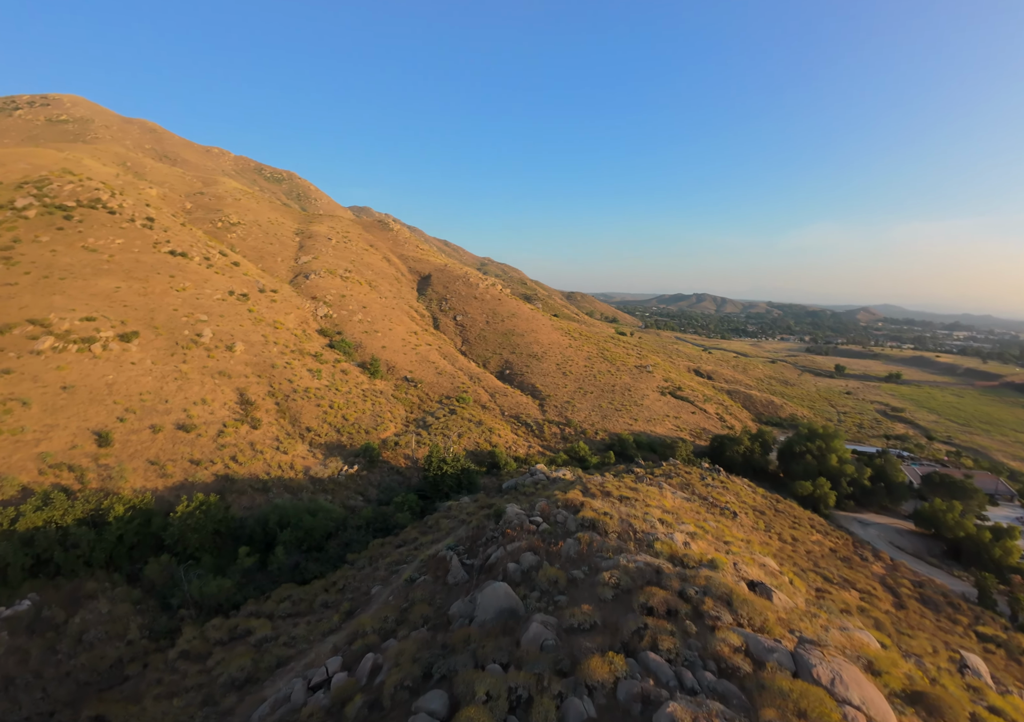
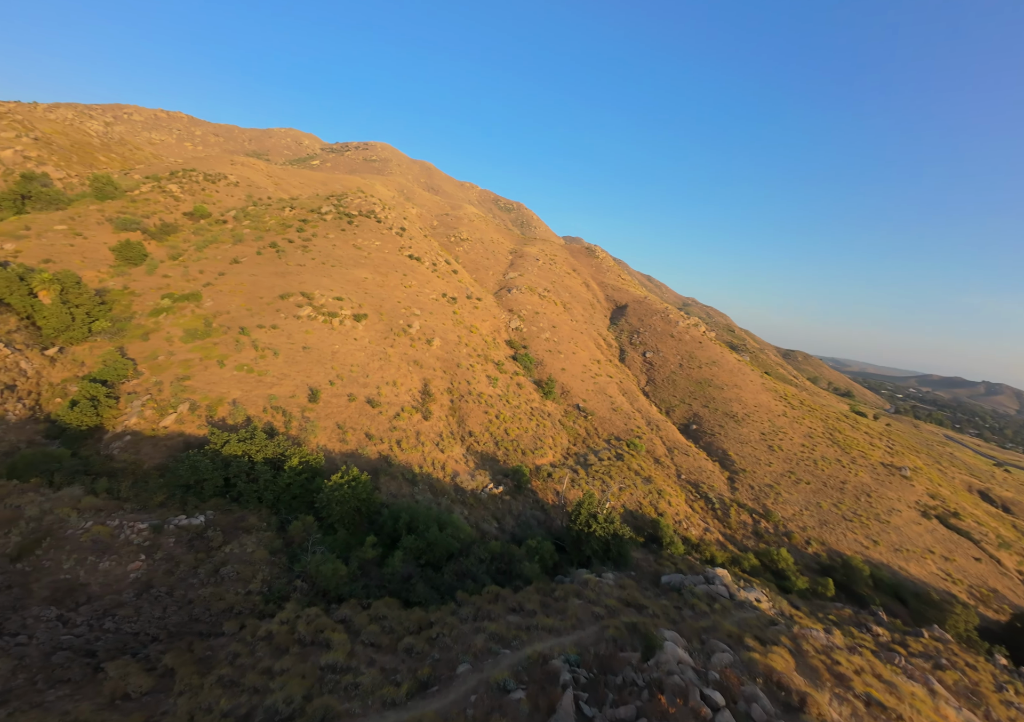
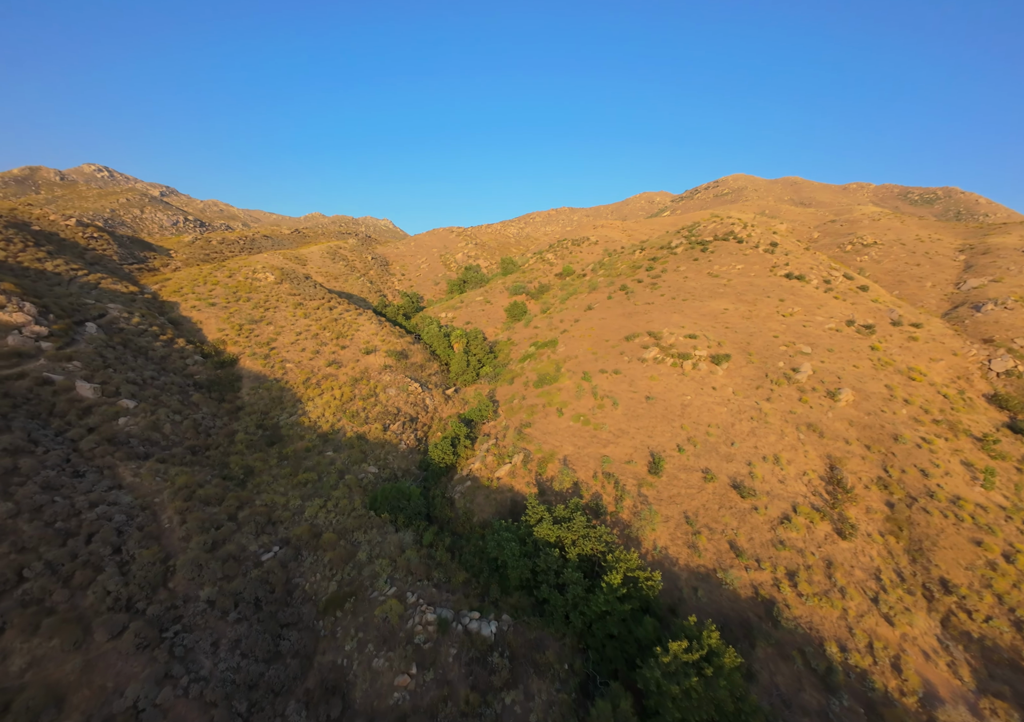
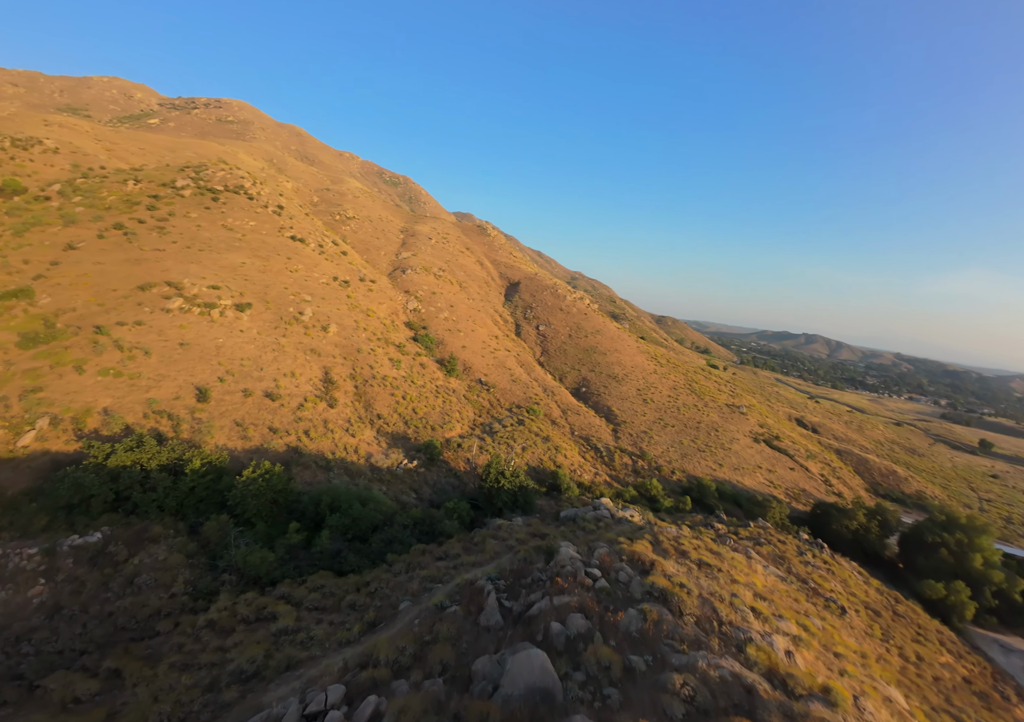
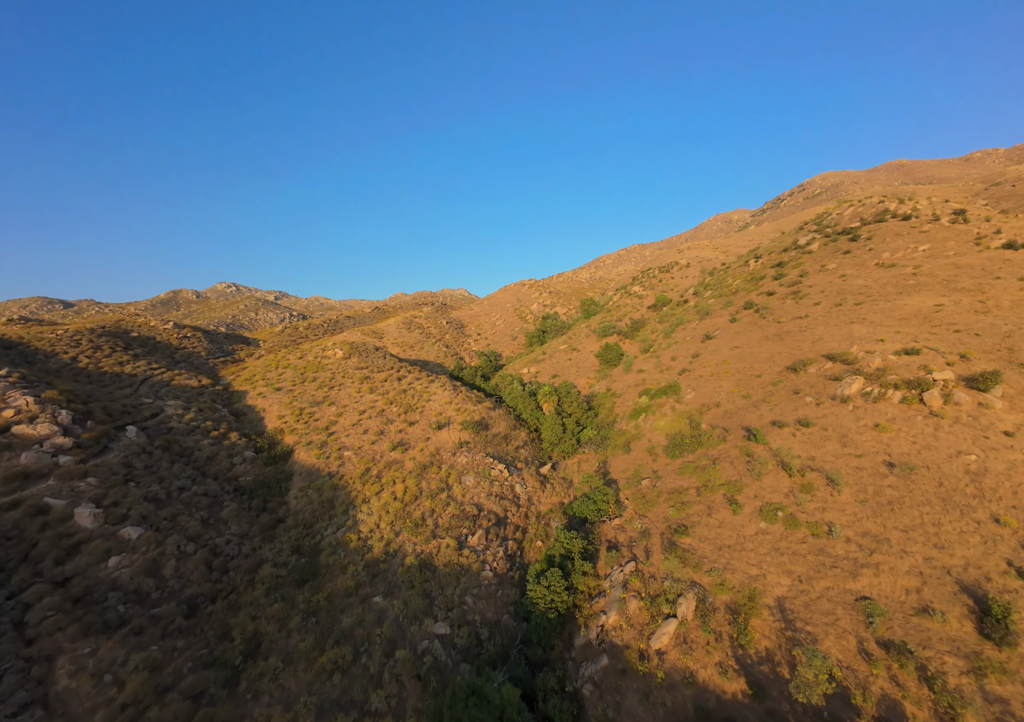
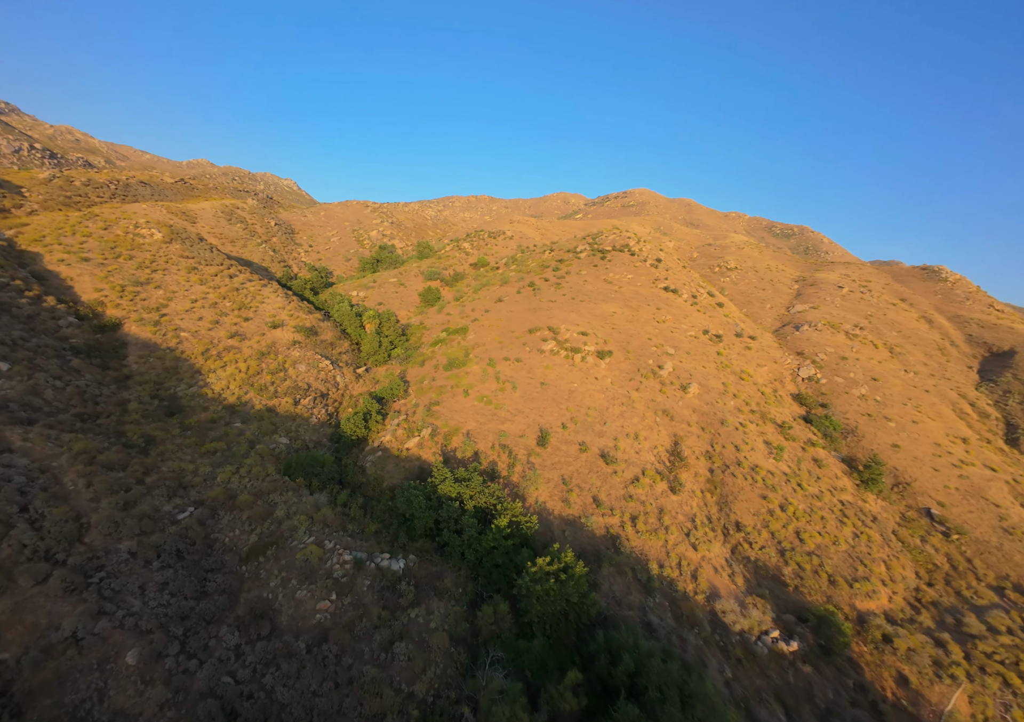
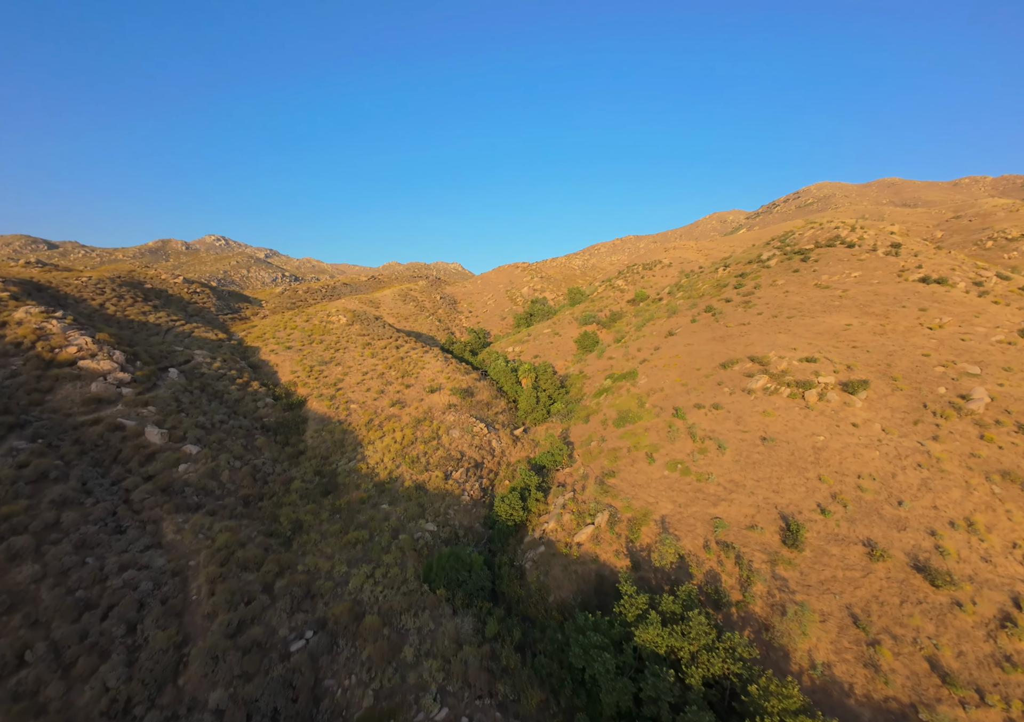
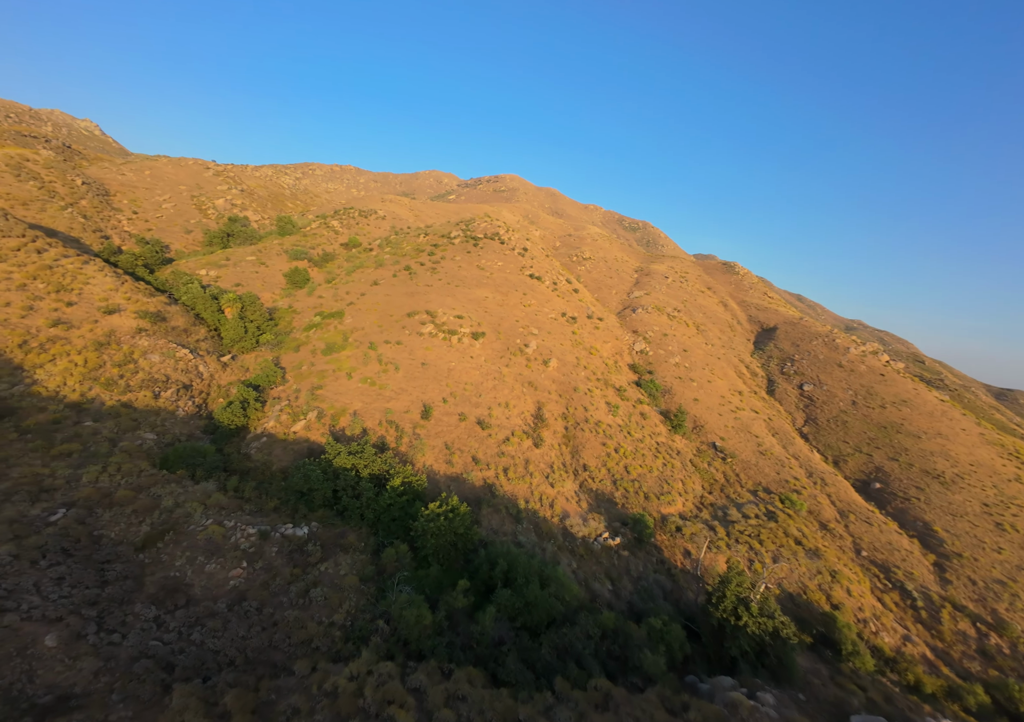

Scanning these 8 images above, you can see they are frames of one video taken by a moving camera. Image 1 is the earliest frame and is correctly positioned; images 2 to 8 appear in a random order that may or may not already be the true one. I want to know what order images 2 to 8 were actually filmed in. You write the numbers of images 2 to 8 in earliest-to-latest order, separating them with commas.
4, 2, 8, 6, 3, 7, 5
